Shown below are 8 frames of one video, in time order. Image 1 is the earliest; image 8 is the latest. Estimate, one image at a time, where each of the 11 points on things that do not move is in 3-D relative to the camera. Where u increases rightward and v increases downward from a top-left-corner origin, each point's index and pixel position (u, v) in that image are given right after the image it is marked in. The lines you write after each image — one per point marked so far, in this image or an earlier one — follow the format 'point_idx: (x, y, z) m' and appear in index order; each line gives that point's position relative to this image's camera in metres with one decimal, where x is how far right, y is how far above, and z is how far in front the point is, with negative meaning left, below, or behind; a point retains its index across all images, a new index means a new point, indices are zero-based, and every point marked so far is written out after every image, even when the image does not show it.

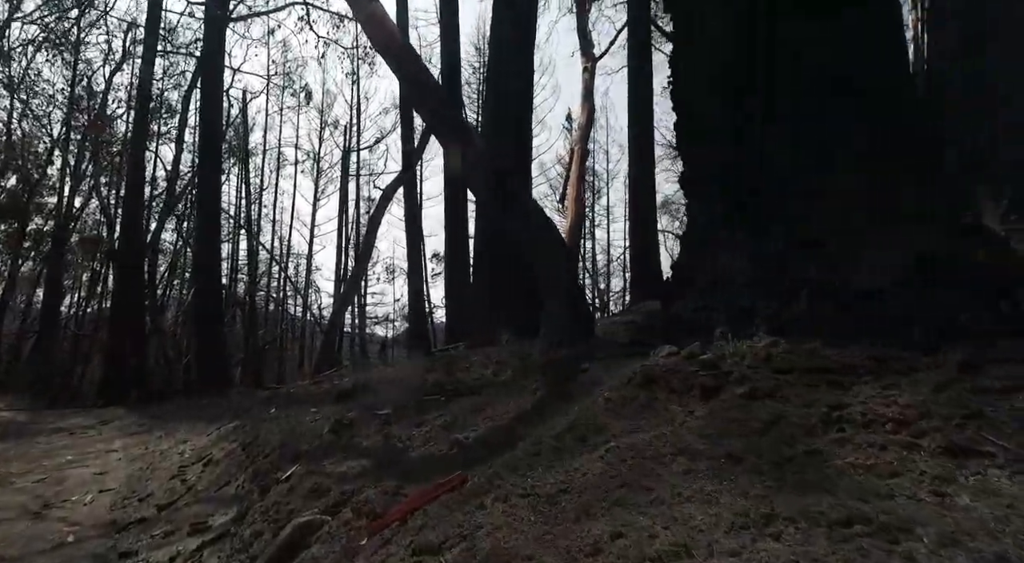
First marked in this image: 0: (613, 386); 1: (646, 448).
0: (+0.7, -0.7, +5.0) m
1: (+0.7, -0.9, +3.9) m
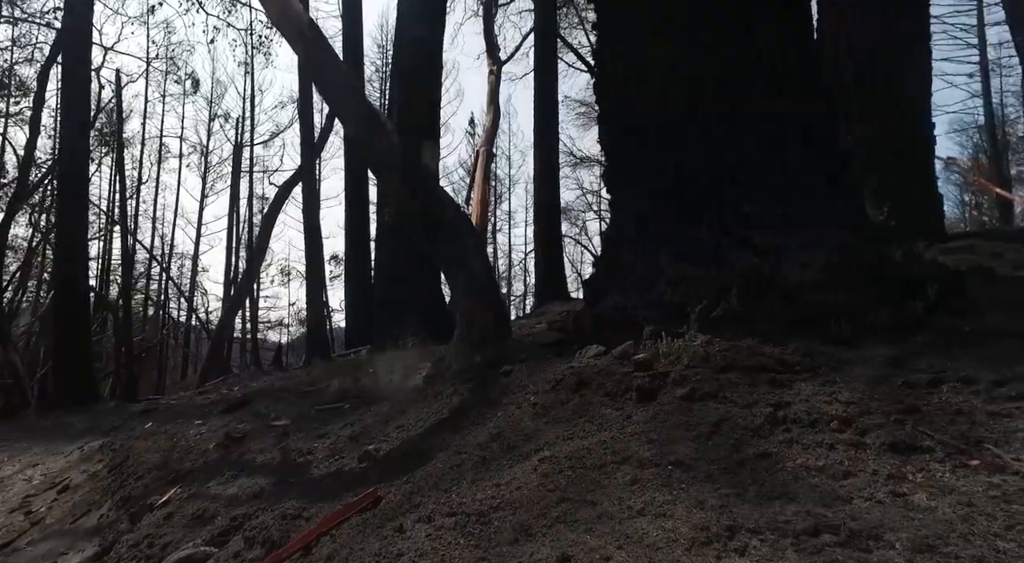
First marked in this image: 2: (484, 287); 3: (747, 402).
0: (+0.2, -0.7, +4.6) m
1: (+0.3, -0.8, +3.5) m
2: (-0.3, 0.0, +6.0) m
3: (+1.2, -0.6, +3.7) m
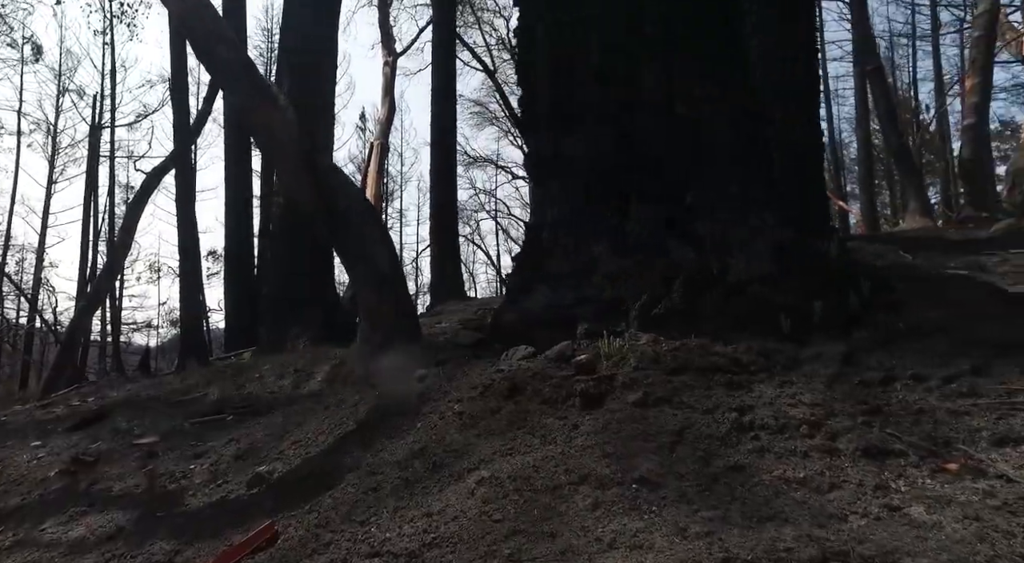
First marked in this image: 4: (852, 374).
0: (-0.3, -0.6, +4.0) m
1: (+0.1, -0.8, +2.9) m
2: (-0.9, 0.0, +5.4) m
3: (+0.9, -0.5, +3.3) m
4: (+1.6, -0.4, +3.6) m
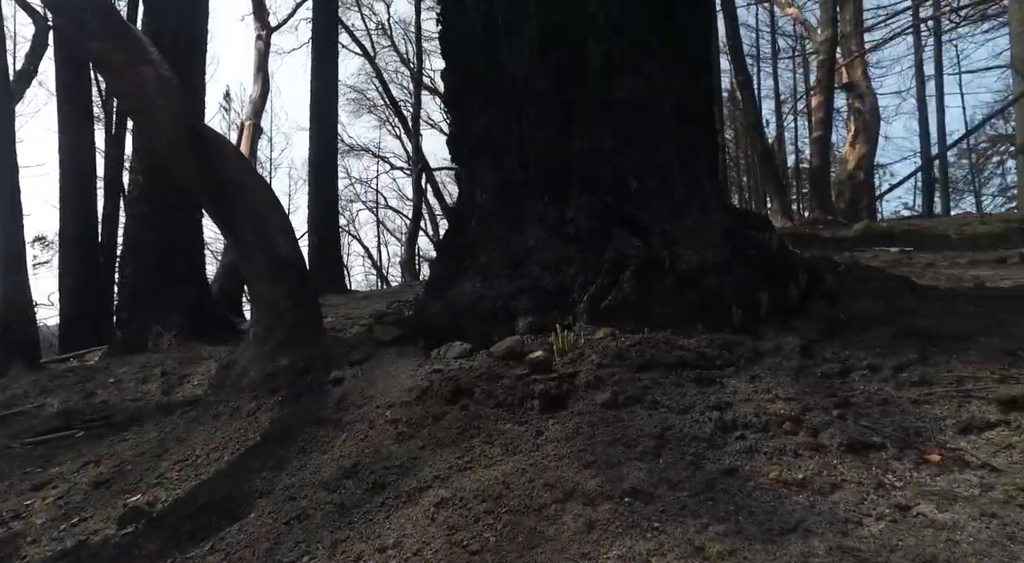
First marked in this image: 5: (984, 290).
0: (-0.5, -0.5, +3.5) m
1: (0.0, -0.7, +2.5) m
2: (-1.4, +0.1, +4.7) m
3: (+0.7, -0.5, +3.0) m
4: (+1.3, -0.4, +3.4) m
5: (+3.0, -0.1, +4.8) m
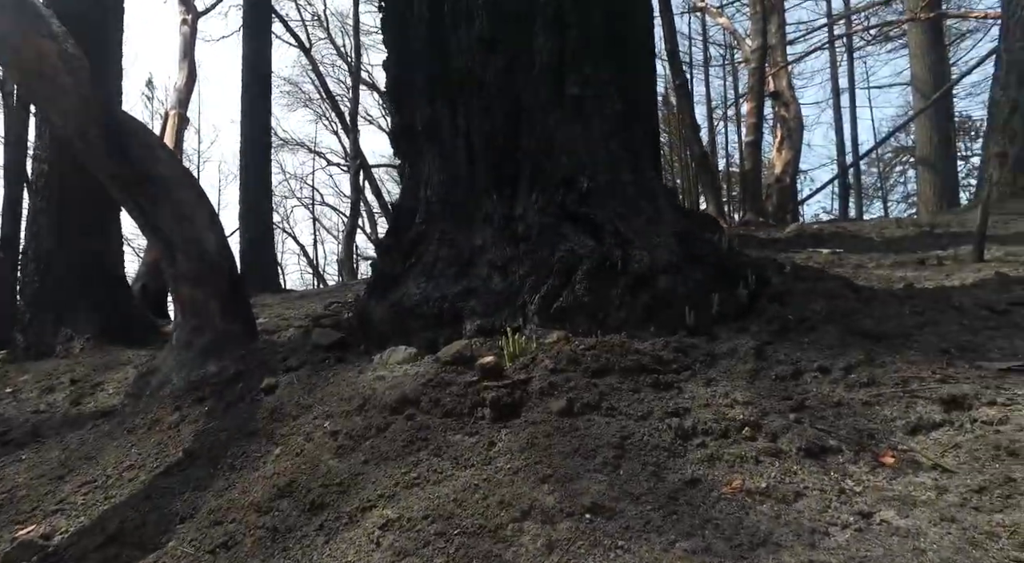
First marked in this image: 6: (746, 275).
0: (-0.8, -0.6, +3.2) m
1: (-0.2, -0.7, +2.3) m
2: (-1.7, +0.1, +4.4) m
3: (+0.5, -0.5, +2.8) m
4: (+1.1, -0.4, +3.3) m
5: (+2.6, -0.1, +4.8) m
6: (+1.3, 0.0, +4.2) m
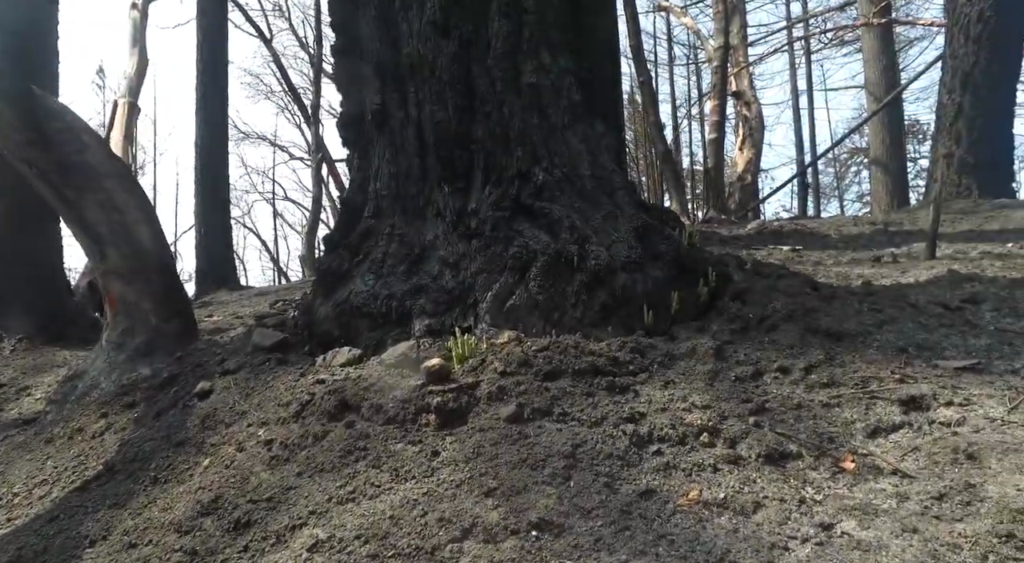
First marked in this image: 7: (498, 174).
0: (-1.0, -0.5, +3.0) m
1: (-0.3, -0.7, +2.1) m
2: (-2.0, +0.1, +4.2) m
3: (+0.3, -0.5, +2.7) m
4: (+0.9, -0.4, +3.2) m
5: (+2.3, 0.0, +4.8) m
6: (+1.0, 0.0, +4.0) m
7: (-0.1, +0.6, +4.0) m
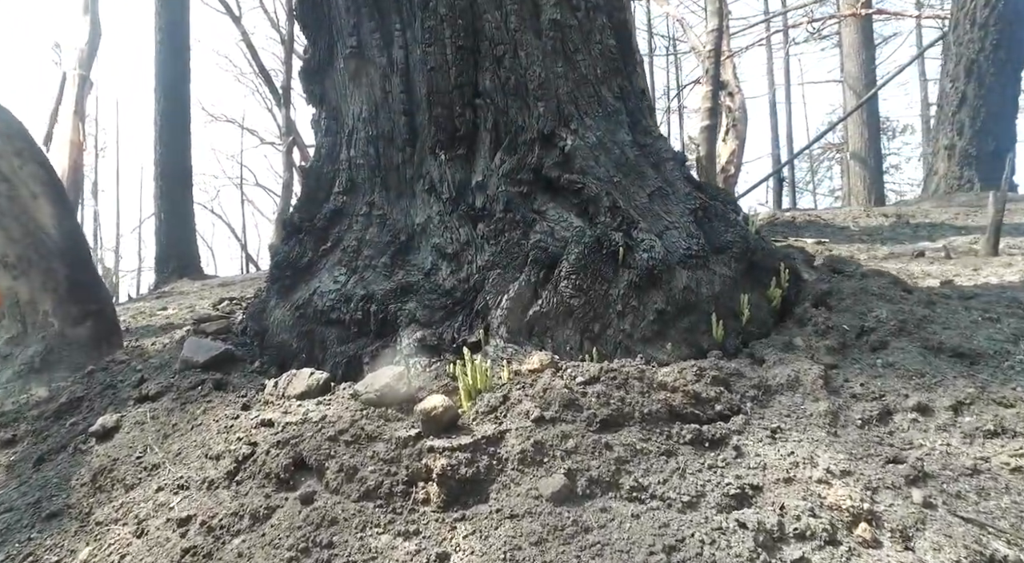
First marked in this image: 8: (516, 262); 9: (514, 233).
0: (-0.9, -0.5, +2.1) m
1: (-0.2, -0.7, +1.2) m
2: (-1.9, +0.1, +3.2) m
3: (+0.4, -0.5, +1.8) m
4: (+1.0, -0.4, +2.2) m
5: (+2.4, 0.0, +3.9) m
6: (+1.1, 0.0, +3.1) m
7: (0.0, +0.6, +3.1) m
8: (0.0, +0.1, +2.8) m
9: (0.0, +0.2, +2.8) m
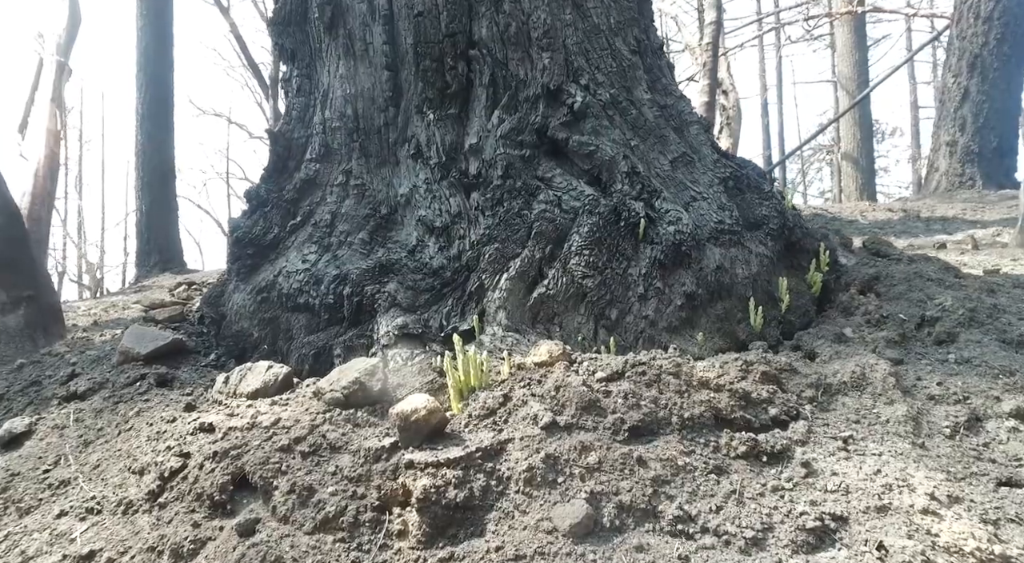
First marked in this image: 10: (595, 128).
0: (-0.9, -0.5, +1.6) m
1: (-0.2, -0.7, +0.7) m
2: (-1.9, +0.2, +2.7) m
3: (+0.4, -0.4, +1.3) m
4: (+1.0, -0.3, +1.8) m
5: (+2.4, 0.0, +3.5) m
6: (+1.1, +0.1, +2.7) m
7: (0.0, +0.6, +2.6) m
8: (0.0, +0.1, +2.3) m
9: (0.0, +0.3, +2.4) m
10: (+0.3, +0.5, +2.5) m
